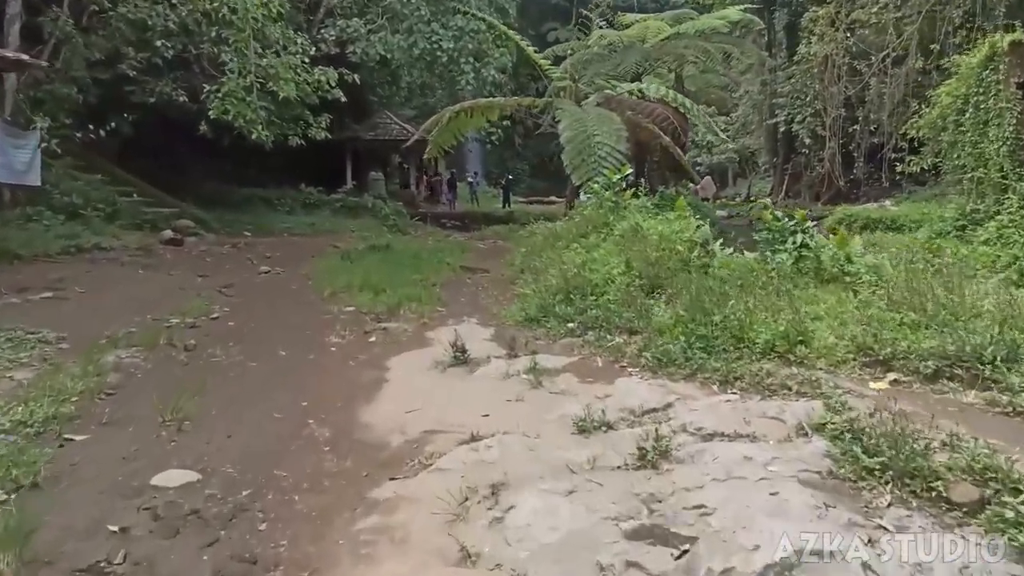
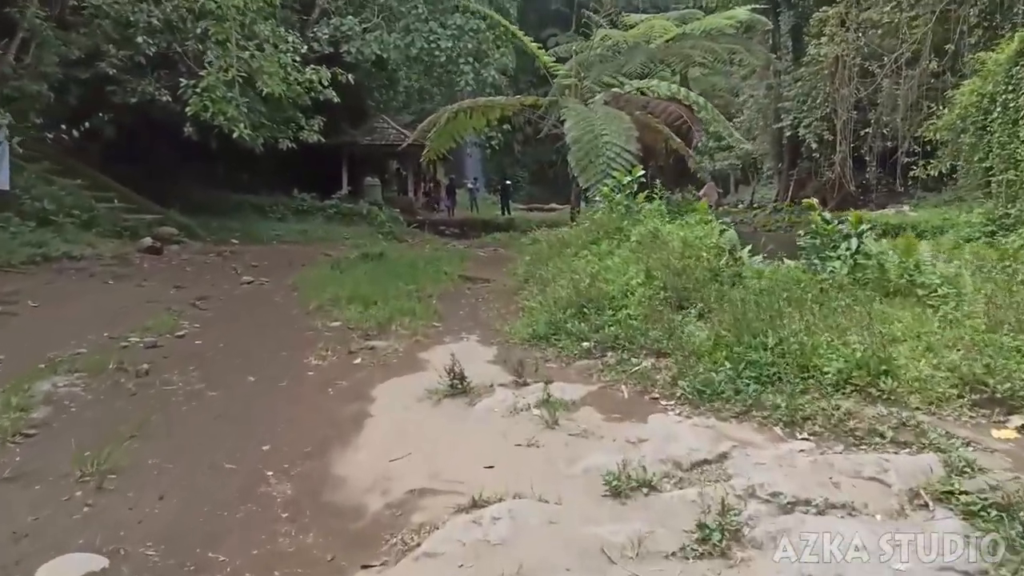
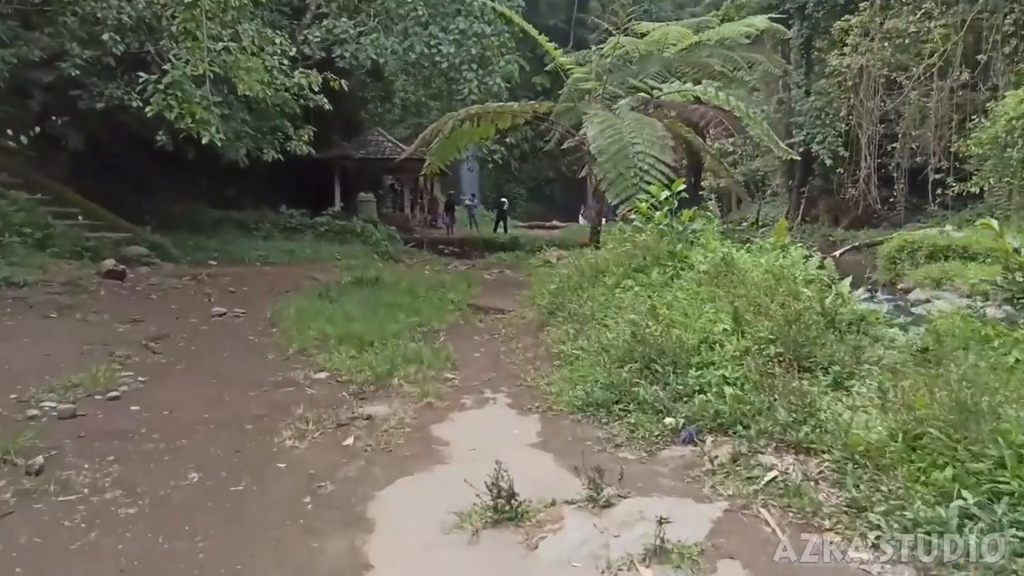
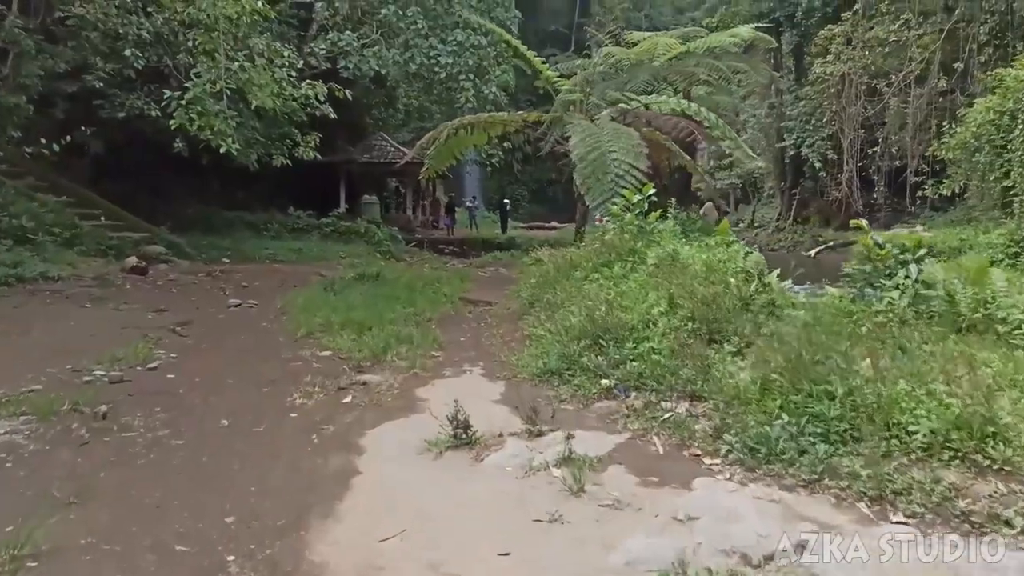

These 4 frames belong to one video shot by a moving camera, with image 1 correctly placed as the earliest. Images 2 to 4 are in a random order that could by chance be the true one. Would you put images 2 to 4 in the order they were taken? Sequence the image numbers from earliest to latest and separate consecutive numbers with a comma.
2, 4, 3
